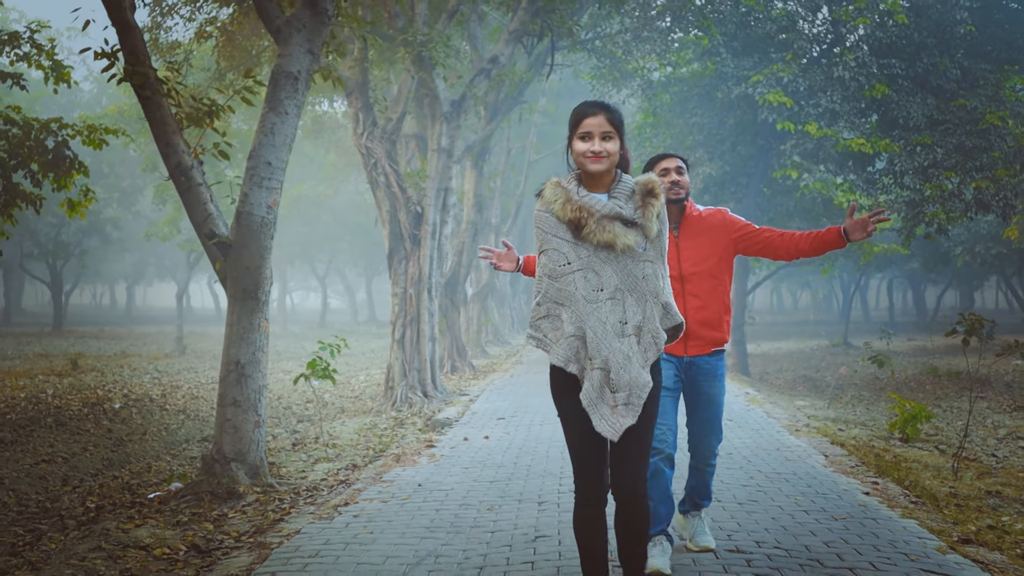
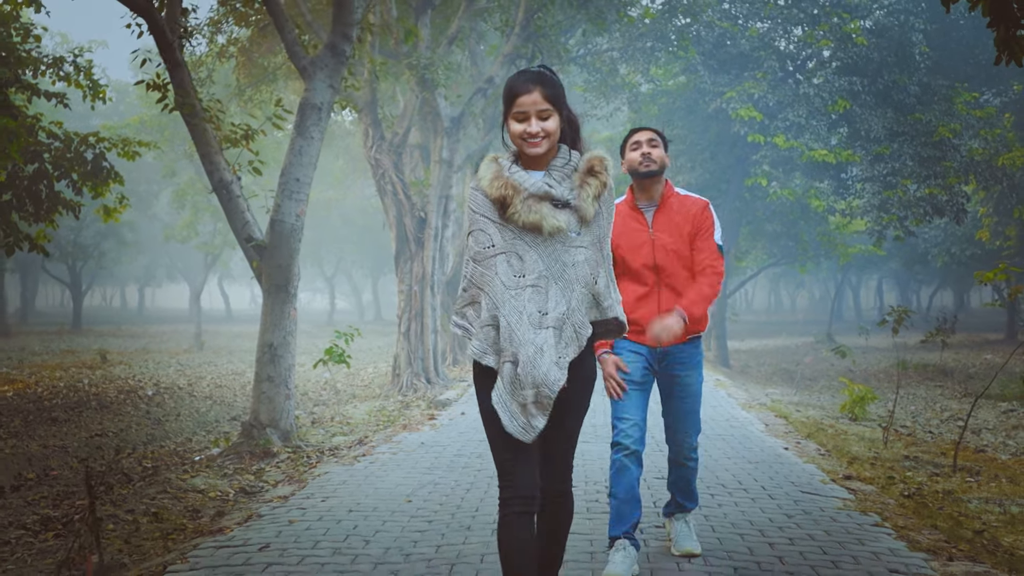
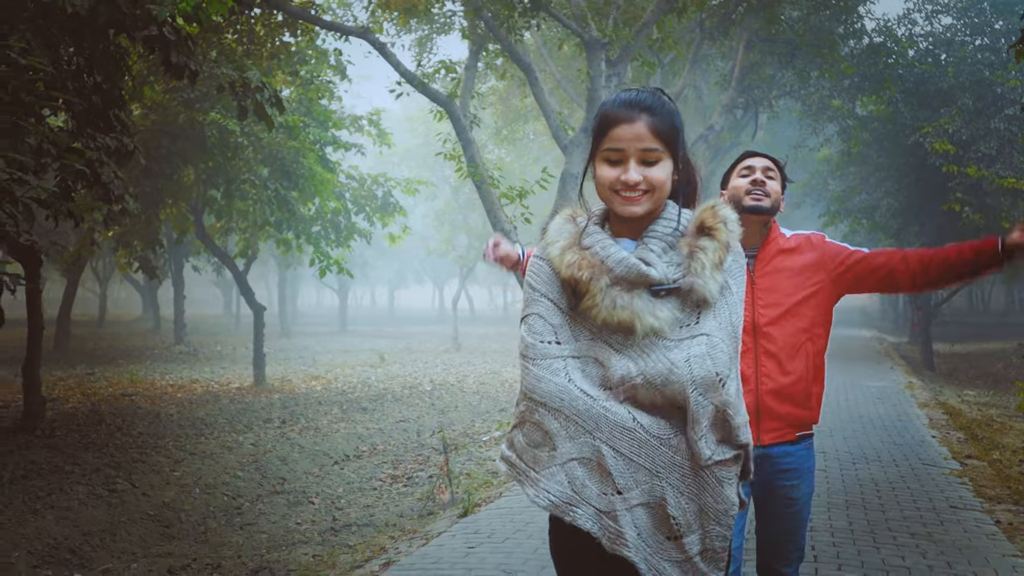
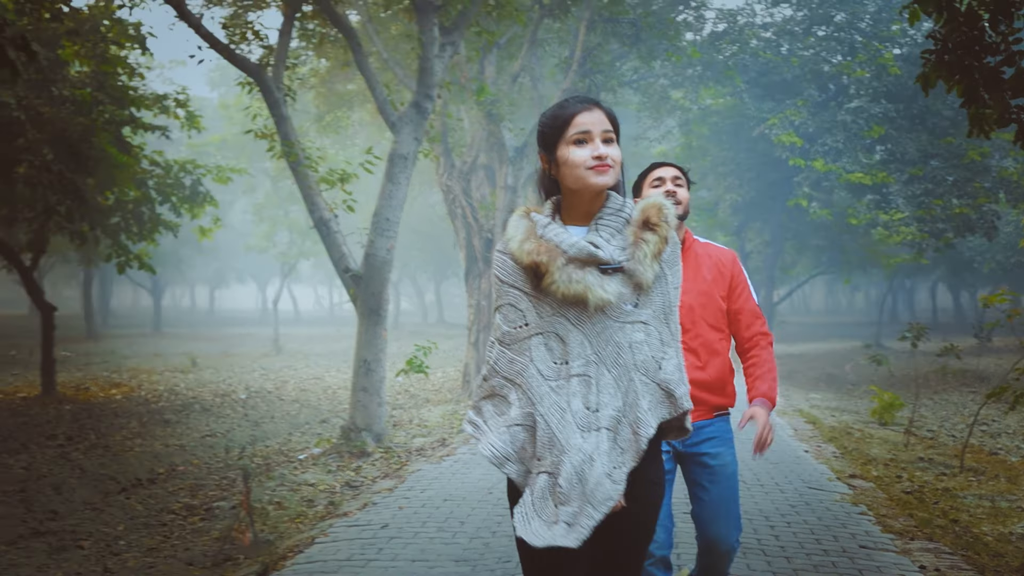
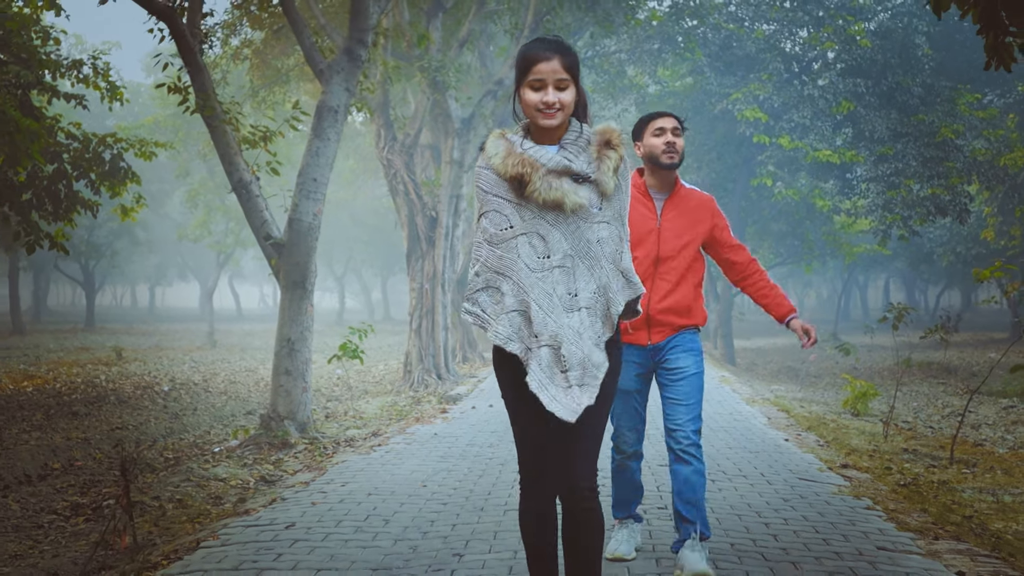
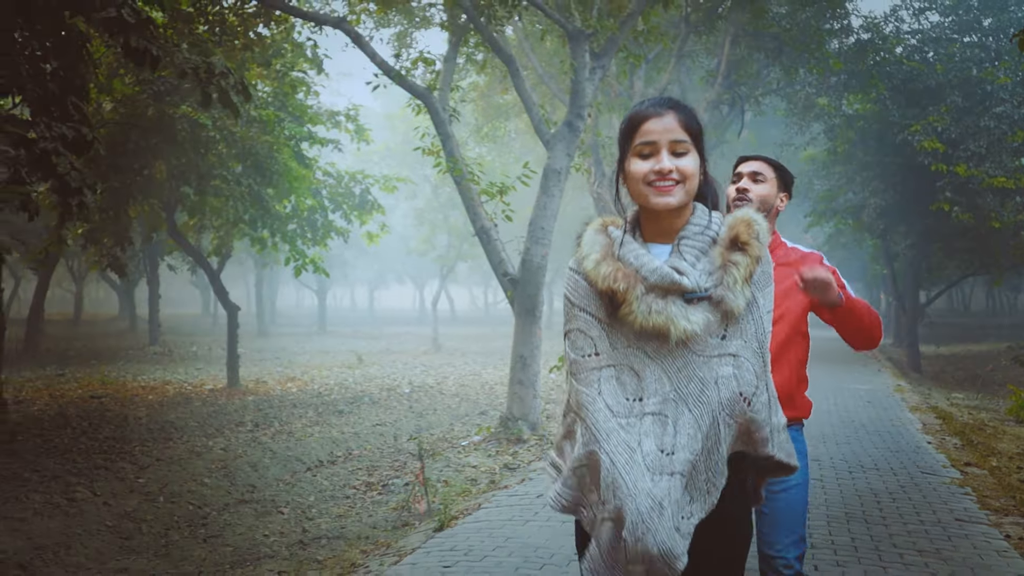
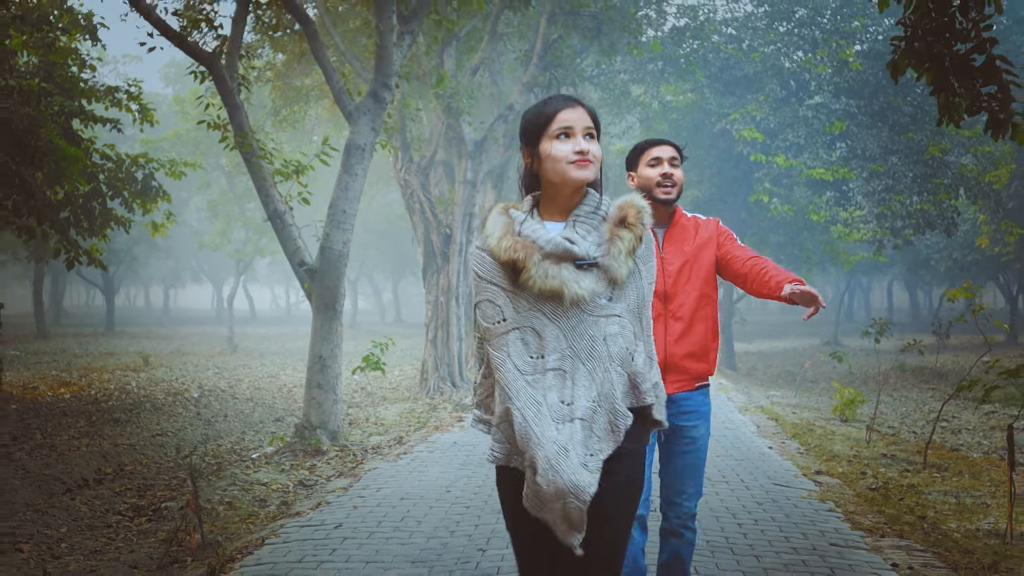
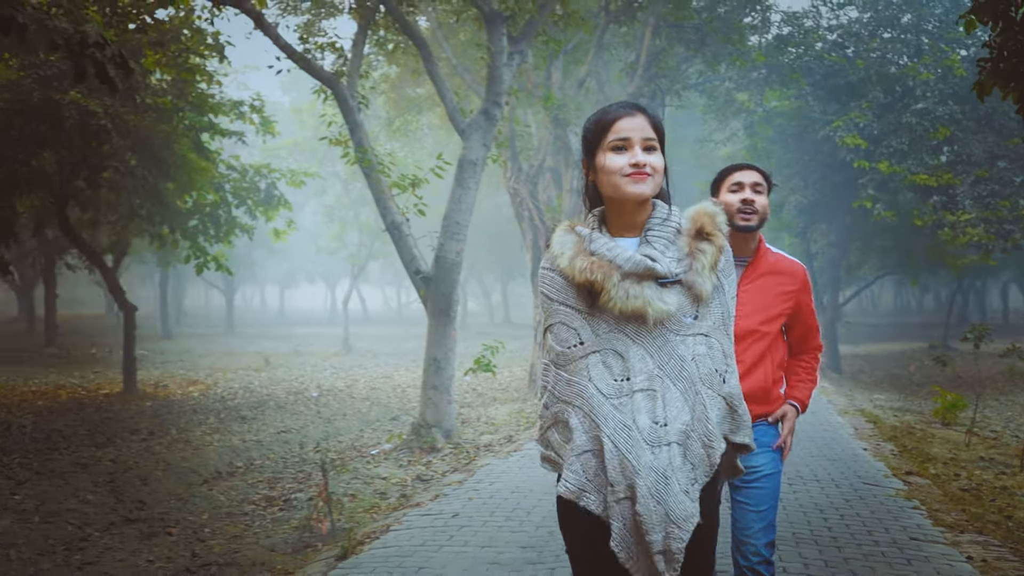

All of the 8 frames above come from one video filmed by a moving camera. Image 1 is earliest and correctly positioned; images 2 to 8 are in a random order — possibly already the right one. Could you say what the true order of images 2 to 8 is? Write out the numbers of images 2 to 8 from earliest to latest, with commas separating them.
2, 5, 7, 4, 8, 6, 3
